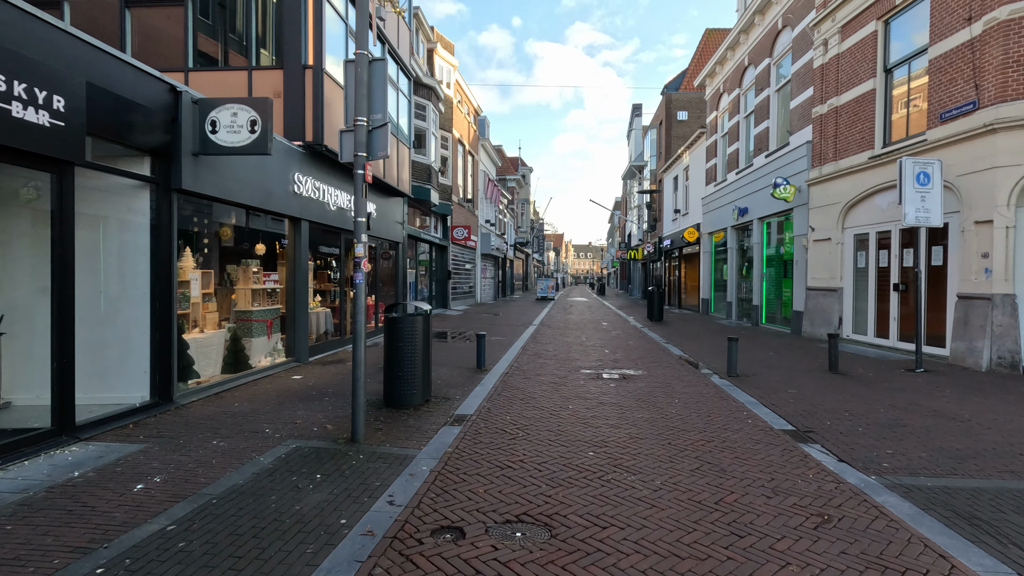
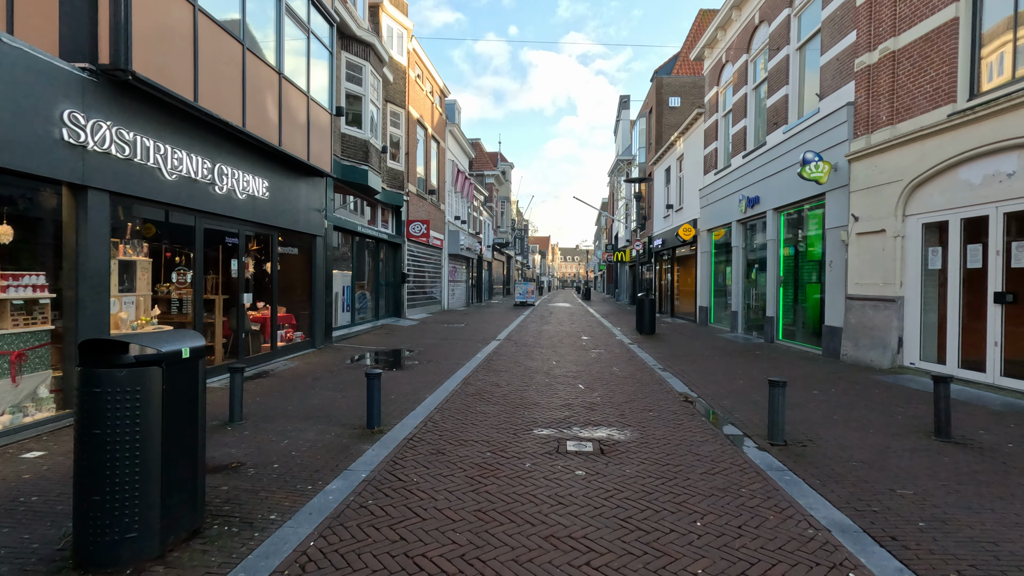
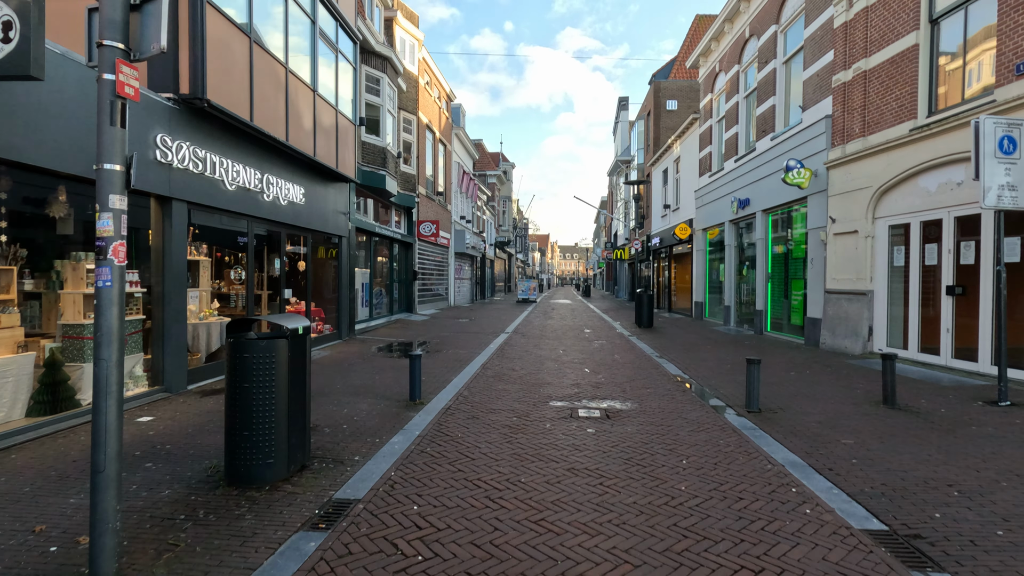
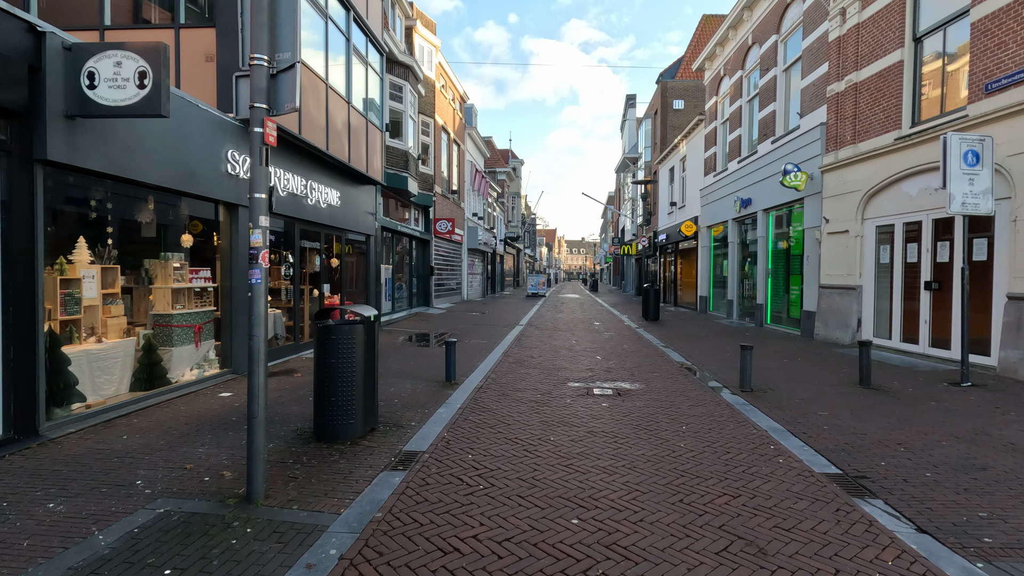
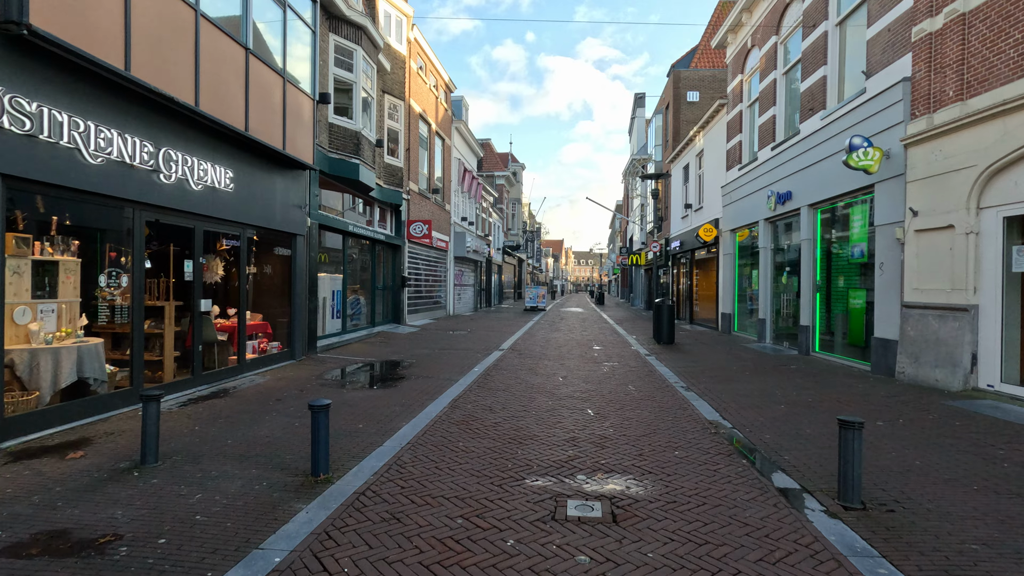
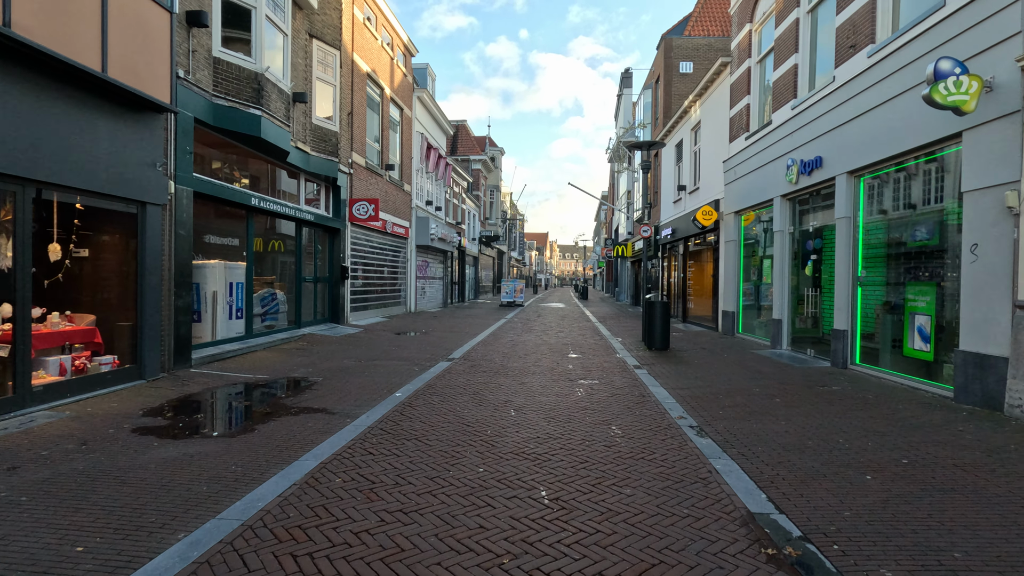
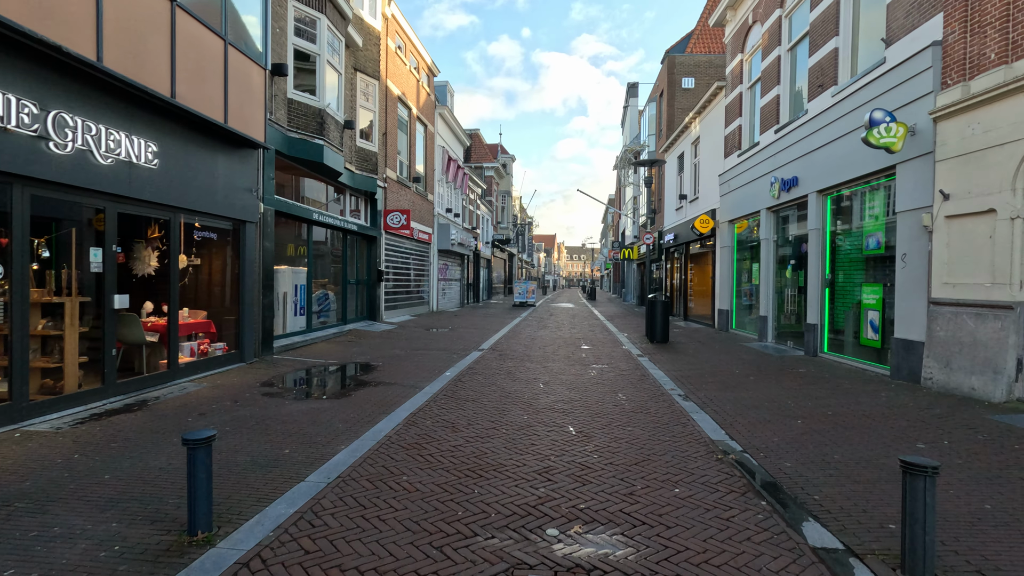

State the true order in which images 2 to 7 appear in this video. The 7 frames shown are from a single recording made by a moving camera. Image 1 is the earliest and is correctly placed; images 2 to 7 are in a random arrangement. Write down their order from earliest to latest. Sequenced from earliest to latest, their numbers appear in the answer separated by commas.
4, 3, 2, 5, 7, 6
